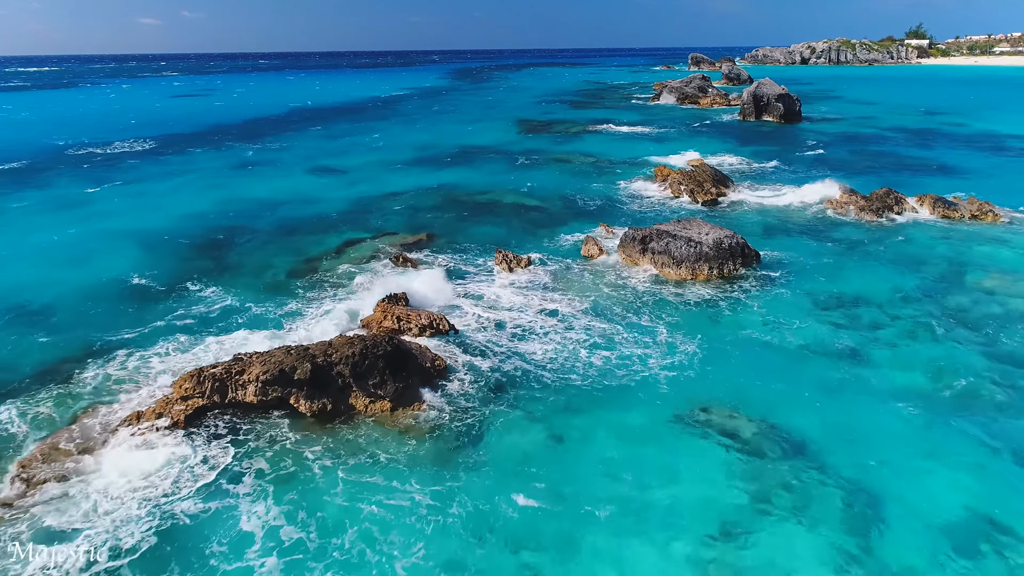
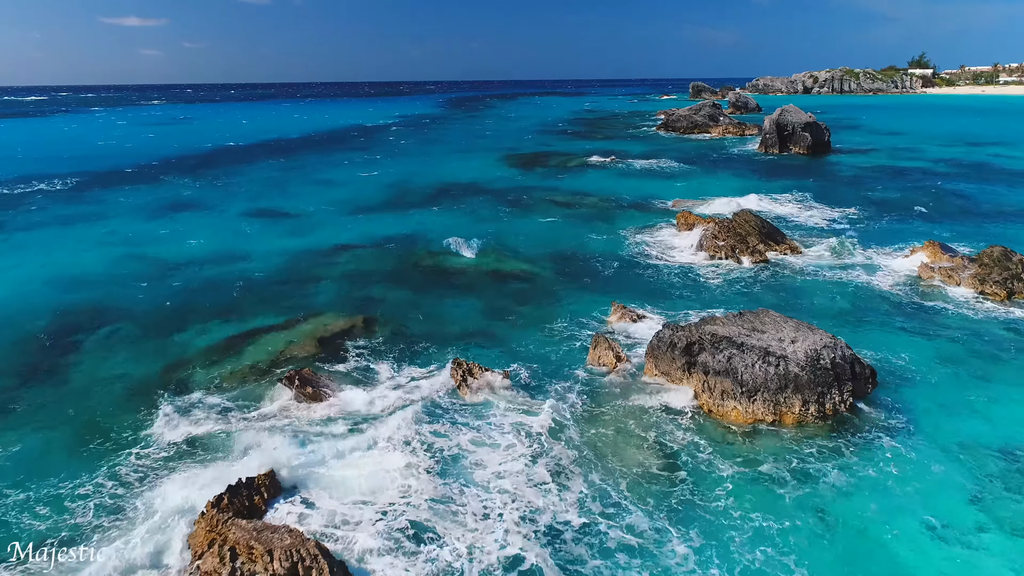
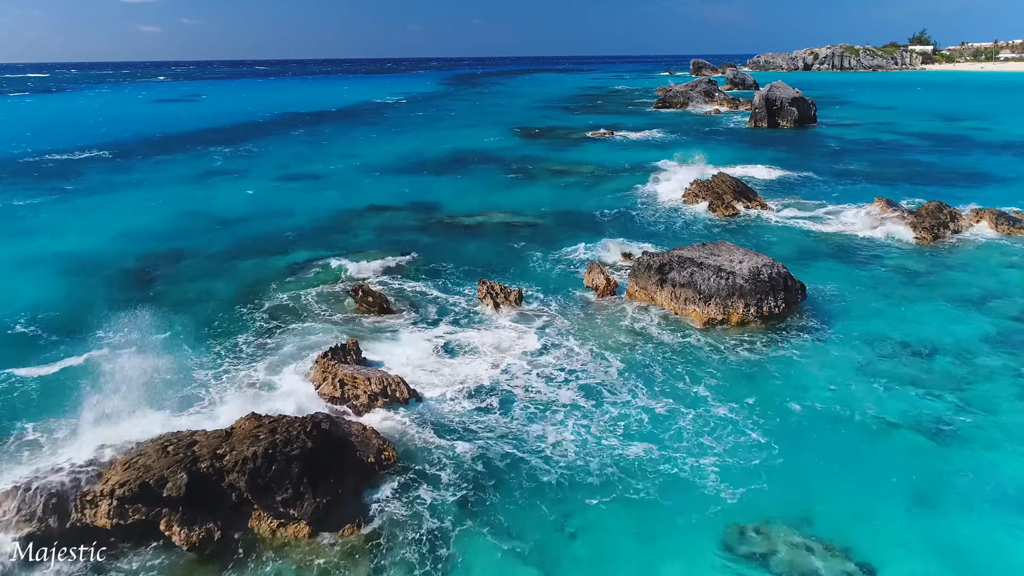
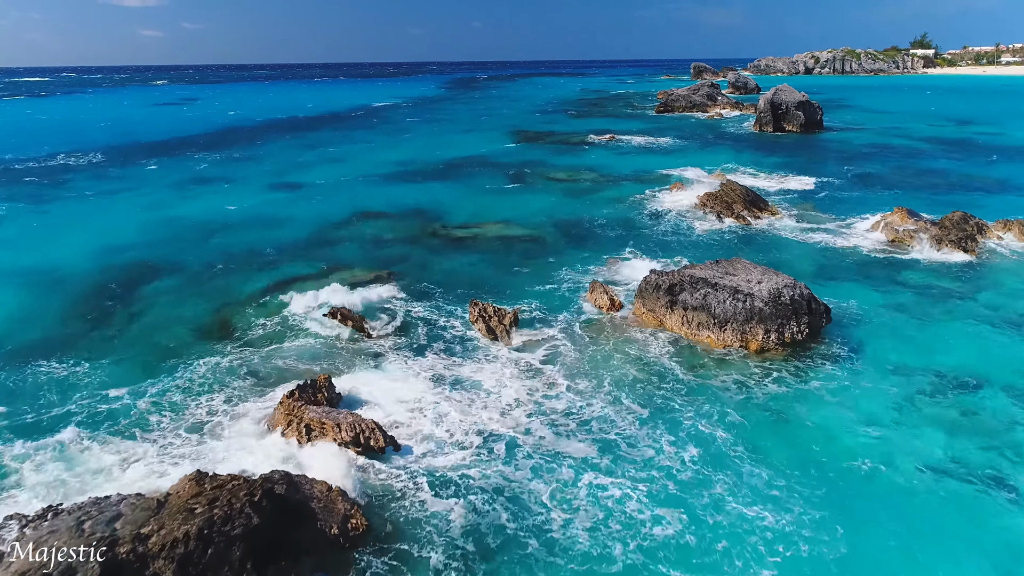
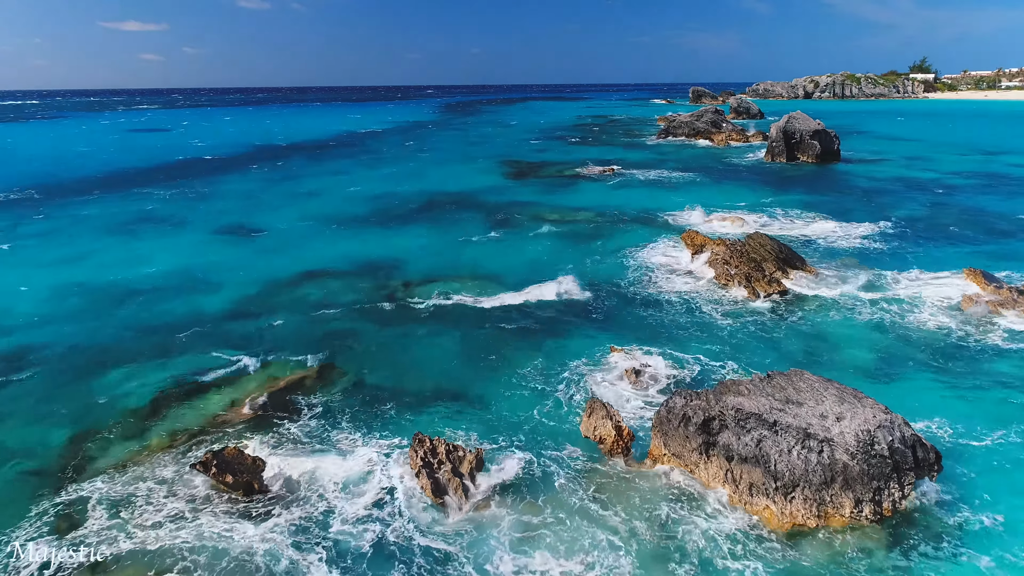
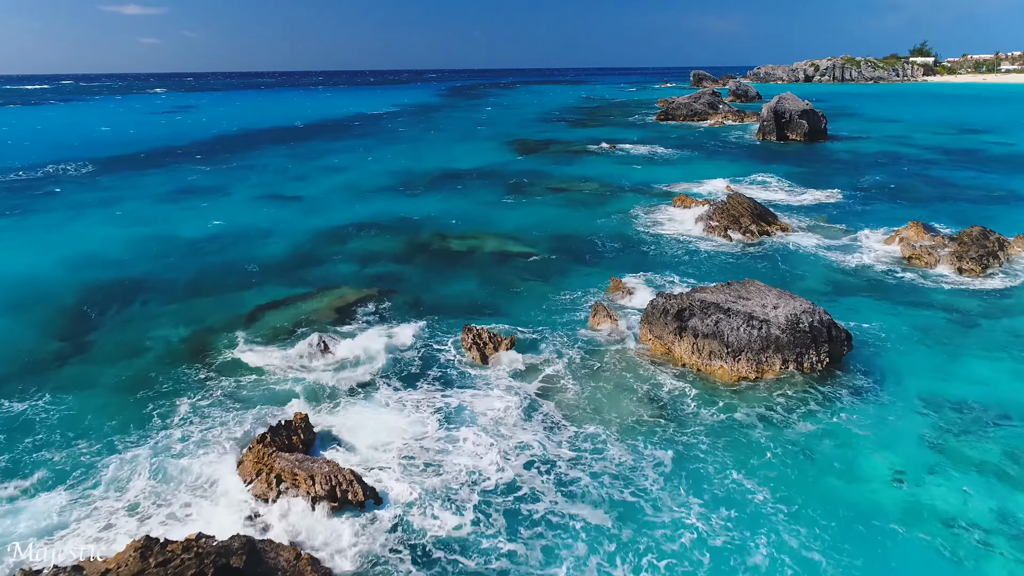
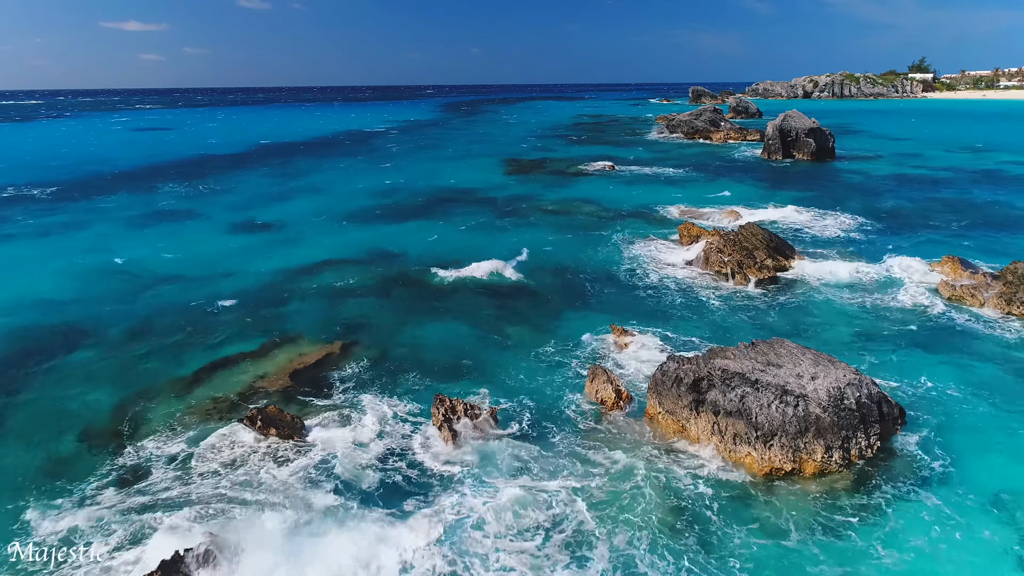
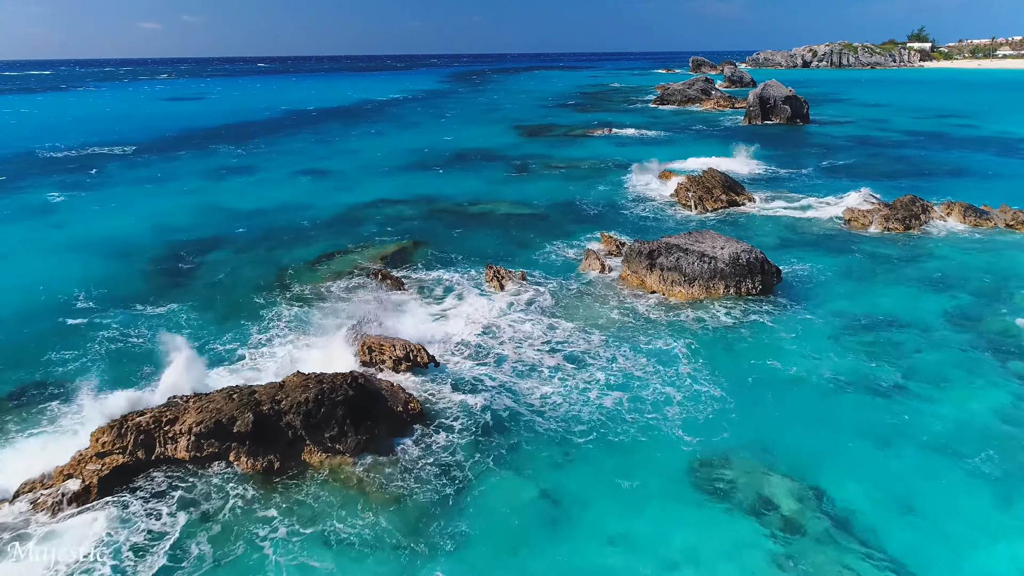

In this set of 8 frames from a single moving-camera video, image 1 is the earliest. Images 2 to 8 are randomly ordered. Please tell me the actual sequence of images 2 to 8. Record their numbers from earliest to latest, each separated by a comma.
8, 3, 4, 6, 2, 7, 5
